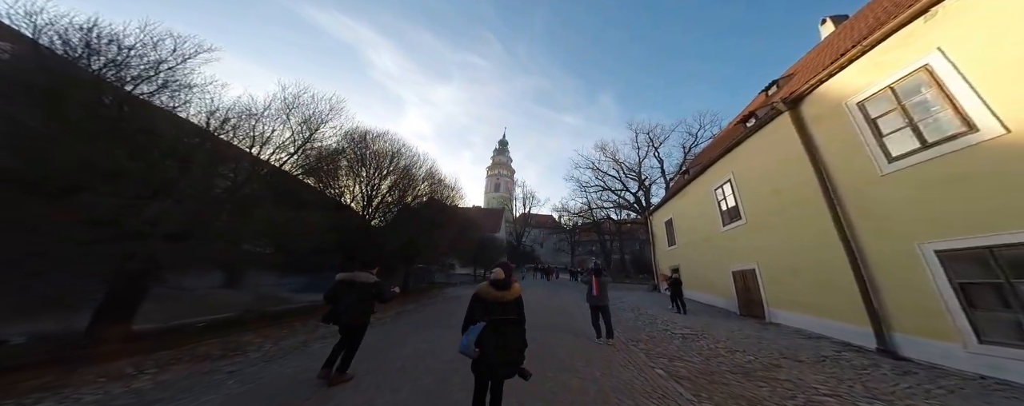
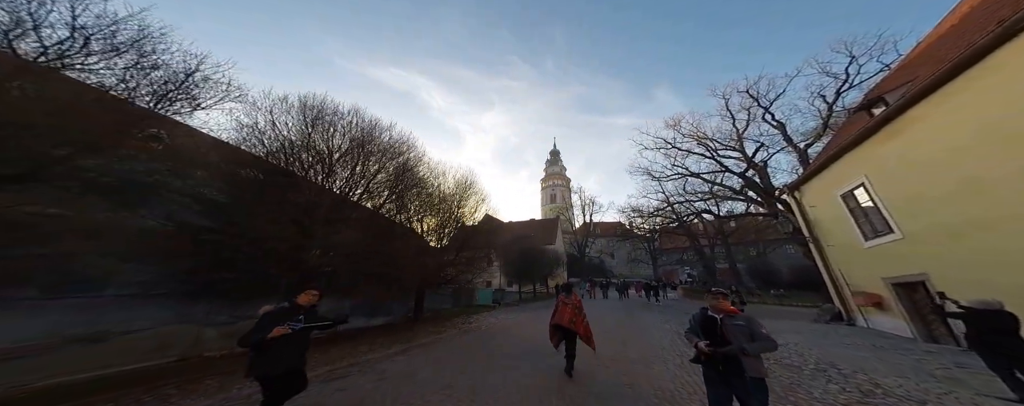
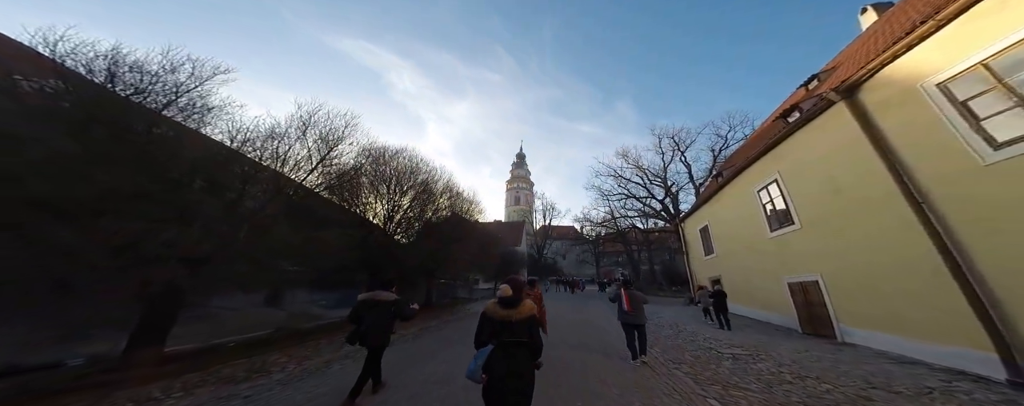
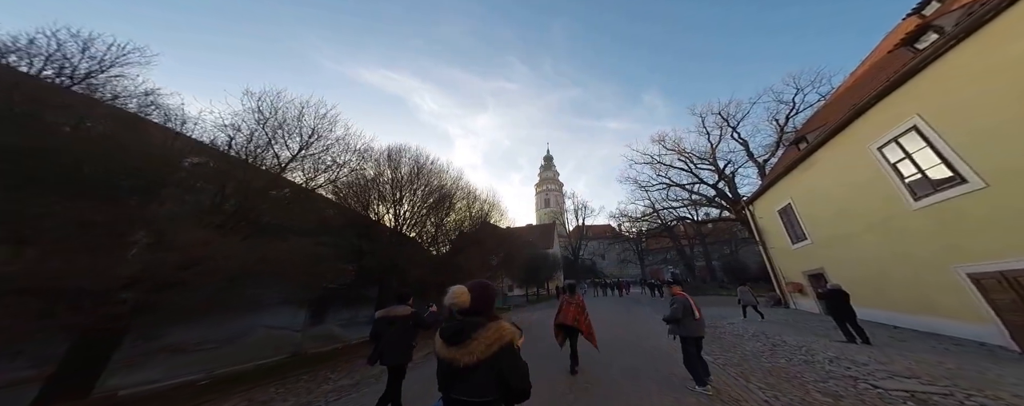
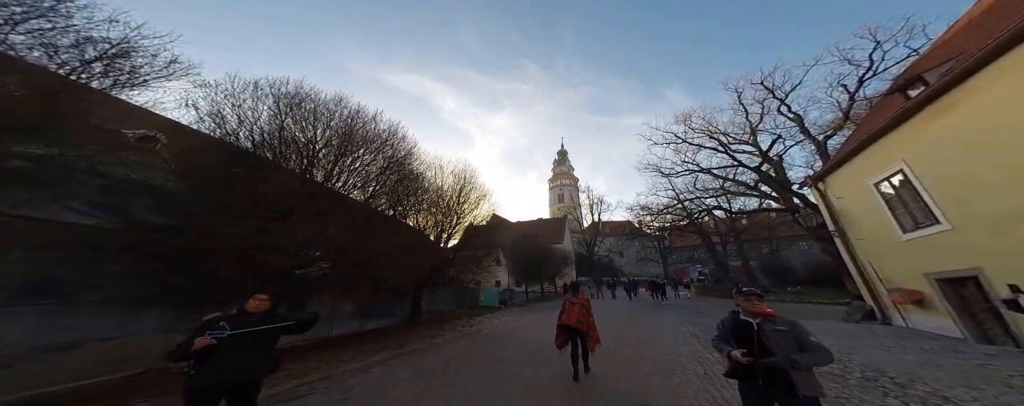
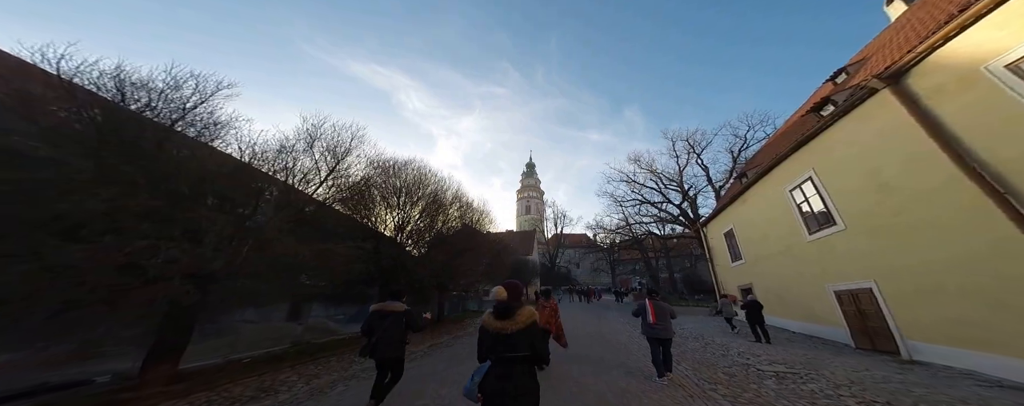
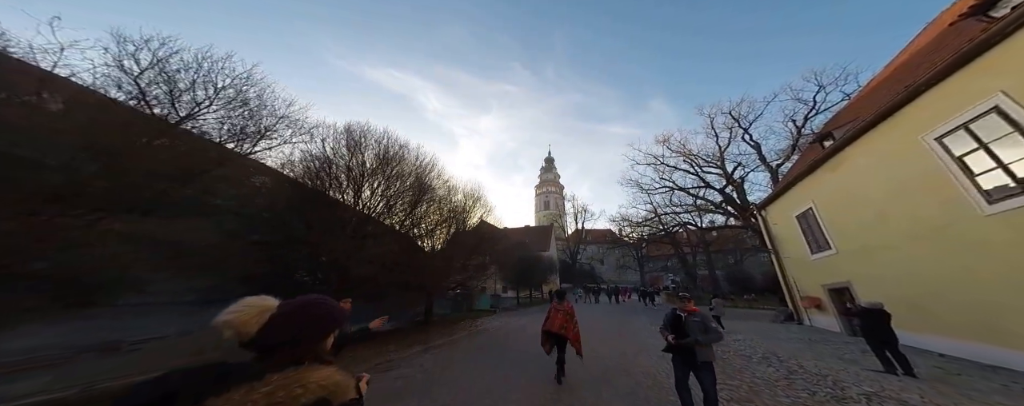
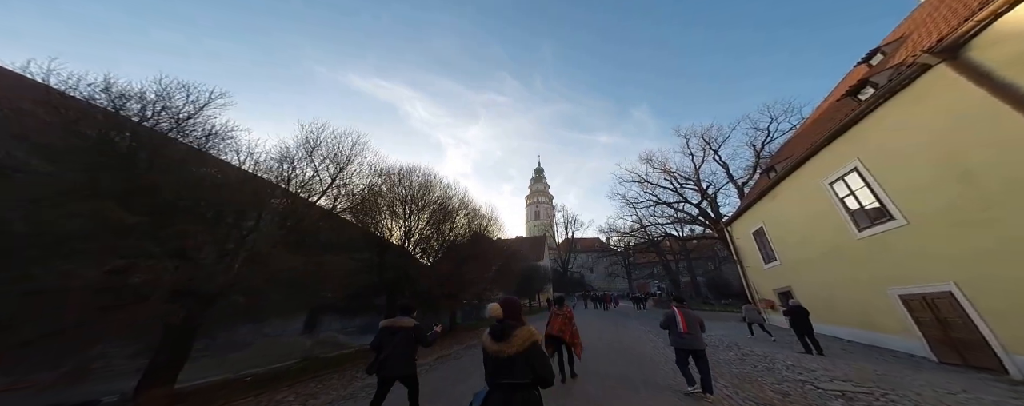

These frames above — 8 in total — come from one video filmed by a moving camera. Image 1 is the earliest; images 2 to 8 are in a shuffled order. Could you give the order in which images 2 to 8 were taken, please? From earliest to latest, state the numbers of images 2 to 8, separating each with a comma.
3, 6, 8, 4, 7, 2, 5
